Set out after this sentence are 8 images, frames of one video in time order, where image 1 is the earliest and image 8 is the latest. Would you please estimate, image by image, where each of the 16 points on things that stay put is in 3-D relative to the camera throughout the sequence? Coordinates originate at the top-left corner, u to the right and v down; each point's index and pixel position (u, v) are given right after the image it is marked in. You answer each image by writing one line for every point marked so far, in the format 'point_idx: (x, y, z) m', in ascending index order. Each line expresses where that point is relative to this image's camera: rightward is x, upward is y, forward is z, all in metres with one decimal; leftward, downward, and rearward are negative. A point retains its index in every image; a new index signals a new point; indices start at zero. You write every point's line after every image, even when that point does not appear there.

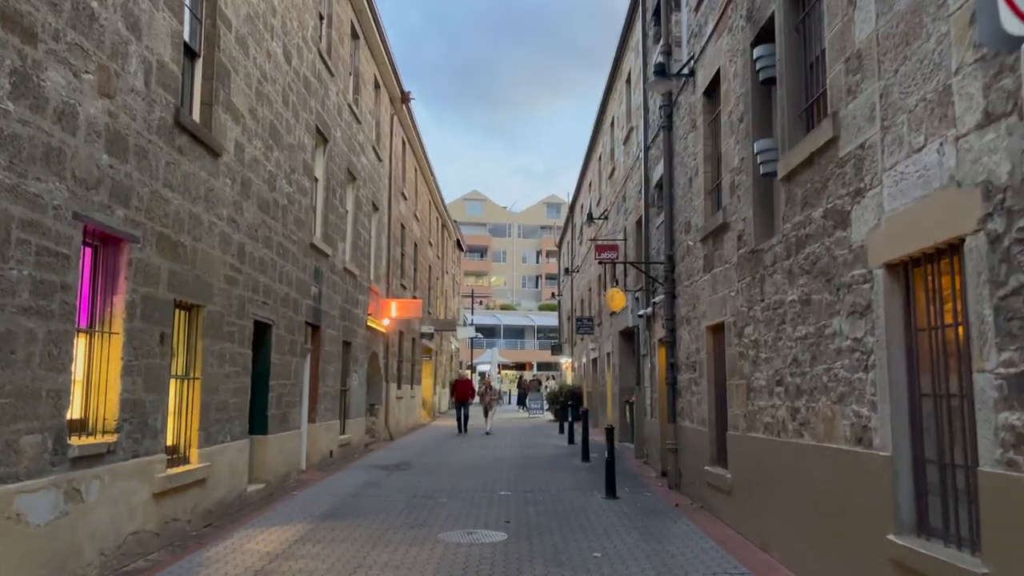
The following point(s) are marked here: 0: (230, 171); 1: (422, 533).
0: (-3.2, +1.3, +9.3) m
1: (-0.9, -2.5, +8.3) m
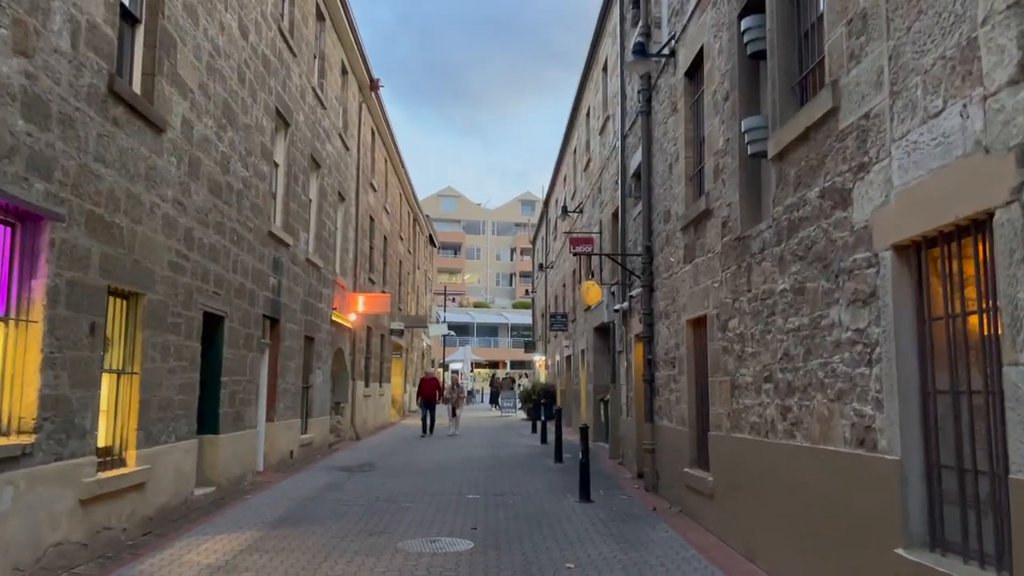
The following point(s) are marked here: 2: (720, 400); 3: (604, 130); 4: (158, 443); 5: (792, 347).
0: (-3.5, +1.4, +8.6) m
1: (-1.2, -2.4, +7.7) m
2: (+2.0, -1.1, +7.9) m
3: (+1.8, +3.1, +16.3) m
4: (-3.5, -1.5, +8.3) m
5: (+2.1, -0.4, +6.1) m
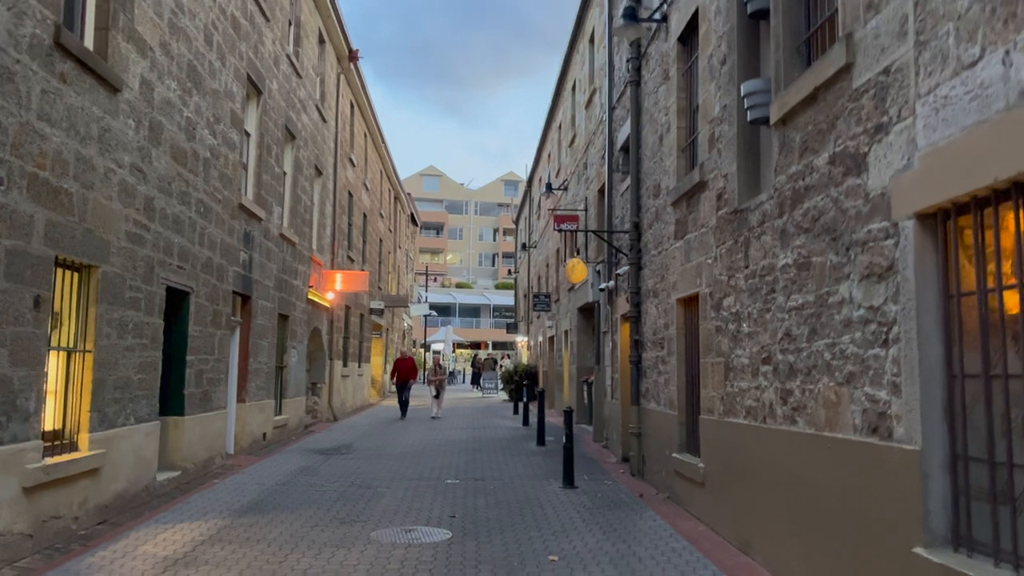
0: (-3.6, +1.7, +8.0) m
1: (-1.4, -2.1, +7.2) m
2: (+1.8, -0.9, +7.5) m
3: (+1.5, +3.5, +15.7) m
4: (-3.7, -1.3, +7.8) m
5: (+1.9, -0.3, +5.7) m
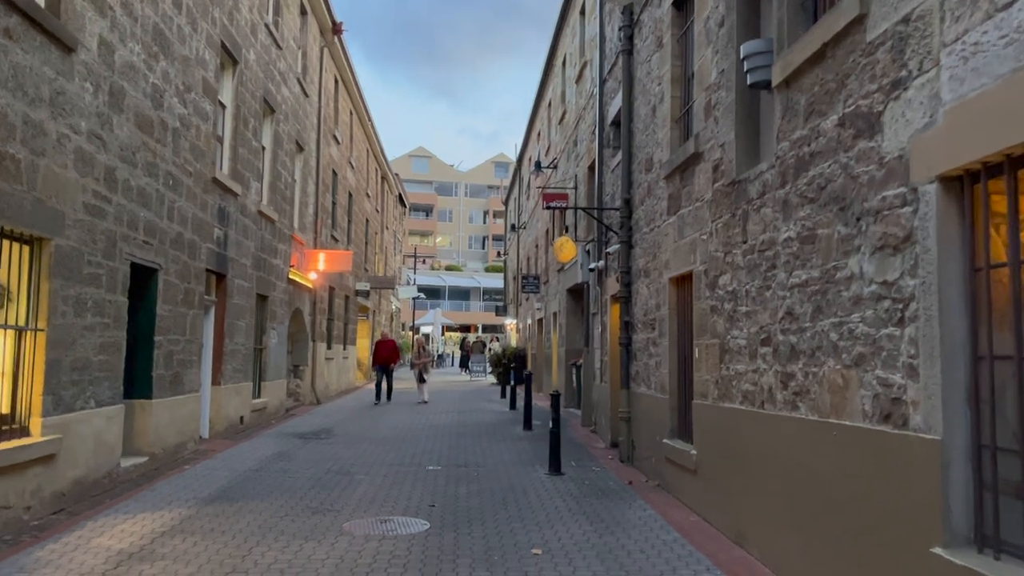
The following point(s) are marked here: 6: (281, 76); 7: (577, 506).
0: (-3.8, +1.9, +7.5) m
1: (-1.5, -1.9, +6.8) m
2: (+1.7, -0.7, +7.1) m
3: (+1.3, +3.8, +15.2) m
4: (-3.9, -1.1, +7.3) m
5: (+1.8, -0.1, +5.3) m
6: (-4.2, +3.9, +15.1) m
7: (+0.6, -2.0, +7.7) m
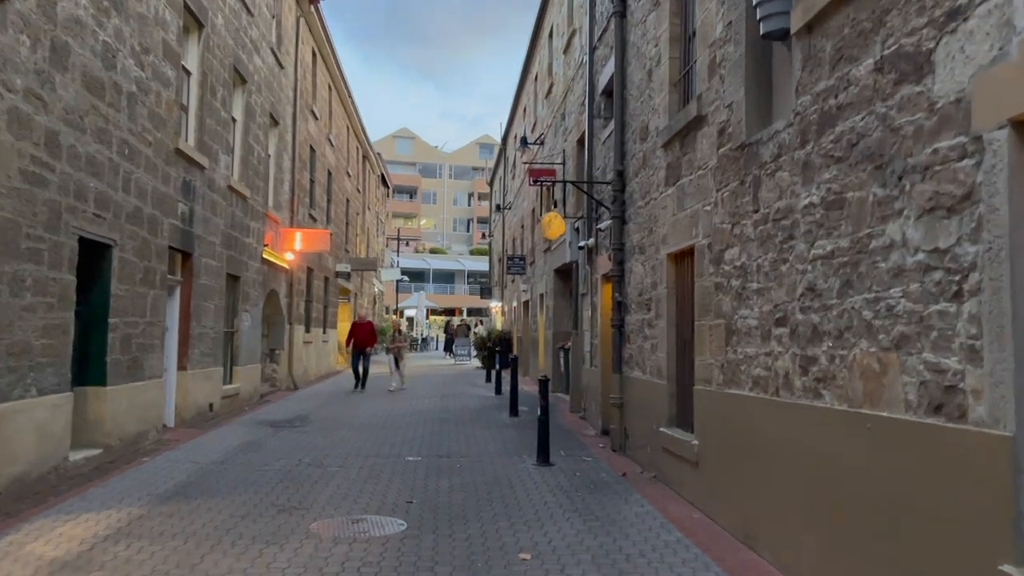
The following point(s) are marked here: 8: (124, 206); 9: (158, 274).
0: (-3.9, +2.1, +6.7) m
1: (-1.6, -1.7, +6.2) m
2: (+1.6, -0.5, +6.5) m
3: (+1.0, +4.2, +14.5) m
4: (-4.0, -0.9, +6.6) m
5: (+1.7, 0.0, +4.6) m
6: (-4.5, +4.2, +14.3) m
7: (+0.5, -1.8, +7.1) m
8: (-4.1, +0.9, +8.8) m
9: (-4.2, +0.2, +9.8) m
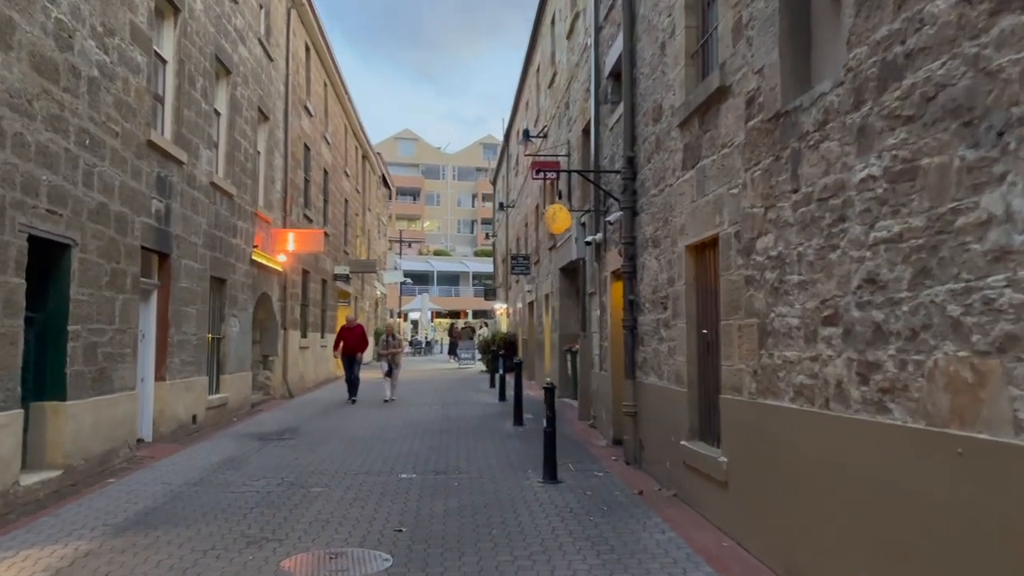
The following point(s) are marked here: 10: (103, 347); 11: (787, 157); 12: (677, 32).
0: (-3.9, +2.1, +5.9) m
1: (-1.6, -1.7, +5.3) m
2: (+1.6, -0.4, +5.6) m
3: (+1.0, +4.2, +13.7) m
4: (-4.0, -0.9, +5.8) m
5: (+1.7, +0.1, +3.8) m
6: (-4.5, +4.2, +13.5) m
7: (+0.5, -1.8, +6.2) m
8: (-4.1, +0.8, +8.0) m
9: (-4.2, +0.1, +9.0) m
10: (-4.1, -0.6, +8.4) m
11: (+1.6, +0.8, +4.9) m
12: (+1.5, +2.2, +7.3) m
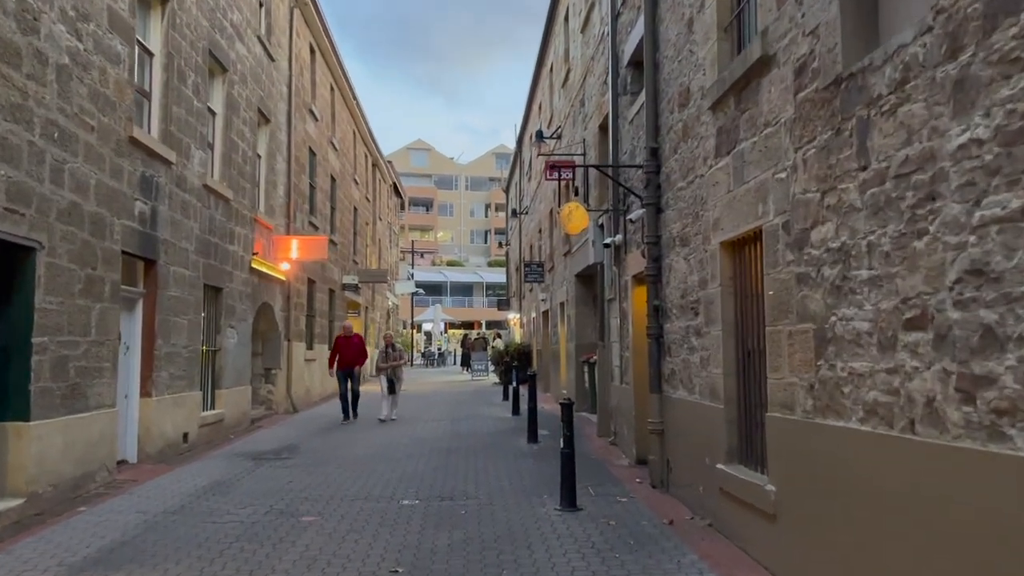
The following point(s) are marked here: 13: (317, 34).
0: (-3.9, +2.0, +5.2) m
1: (-1.6, -1.8, +4.5) m
2: (+1.6, -0.4, +4.8) m
3: (+1.2, +4.1, +12.9) m
4: (-3.9, -0.9, +5.0) m
5: (+1.7, +0.1, +3.0) m
6: (-4.3, +4.0, +12.9) m
7: (+0.6, -1.8, +5.4) m
8: (-4.0, +0.8, +7.2) m
9: (-4.1, 0.0, +8.3) m
10: (-4.0, -0.7, +7.7) m
11: (+1.7, +0.8, +4.1) m
12: (+1.5, +2.2, +6.5) m
13: (-4.5, +5.9, +19.4) m
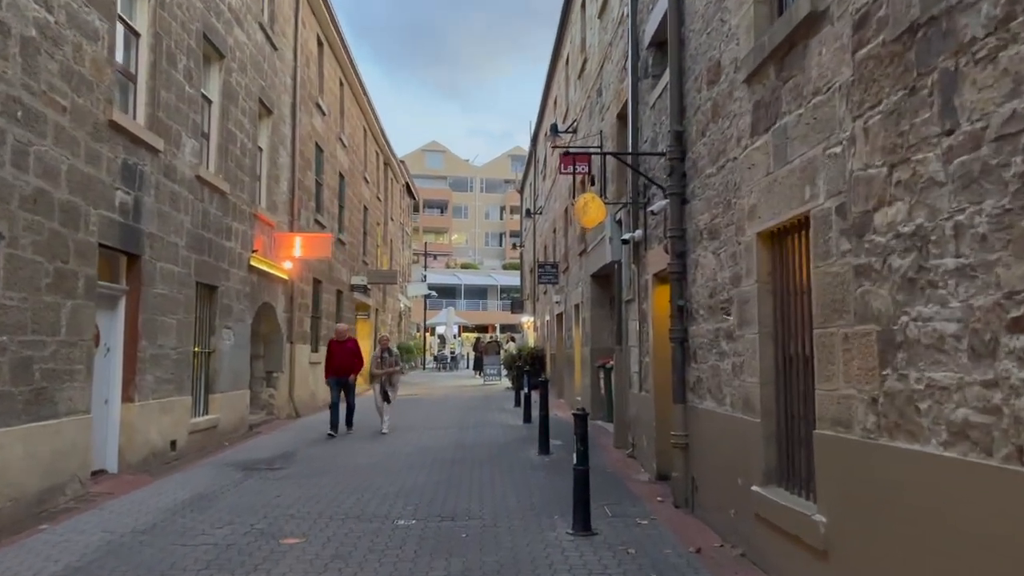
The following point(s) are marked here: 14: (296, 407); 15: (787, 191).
0: (-3.8, +2.1, +4.6) m
1: (-1.6, -1.7, +3.8) m
2: (+1.6, -0.4, +4.0) m
3: (+1.4, +4.1, +12.2) m
4: (-3.9, -0.9, +4.4) m
5: (+1.7, +0.2, +2.2) m
6: (-4.1, +4.0, +12.2) m
7: (+0.6, -1.8, +4.6) m
8: (-3.9, +0.8, +6.6) m
9: (-4.0, +0.1, +7.6) m
10: (-4.0, -0.6, +7.0) m
11: (+1.7, +0.8, +3.4) m
12: (+1.6, +2.2, +5.8) m
13: (-4.2, +5.9, +18.7) m
14: (-4.2, -2.3, +16.1) m
15: (+1.6, +0.6, +4.9) m
